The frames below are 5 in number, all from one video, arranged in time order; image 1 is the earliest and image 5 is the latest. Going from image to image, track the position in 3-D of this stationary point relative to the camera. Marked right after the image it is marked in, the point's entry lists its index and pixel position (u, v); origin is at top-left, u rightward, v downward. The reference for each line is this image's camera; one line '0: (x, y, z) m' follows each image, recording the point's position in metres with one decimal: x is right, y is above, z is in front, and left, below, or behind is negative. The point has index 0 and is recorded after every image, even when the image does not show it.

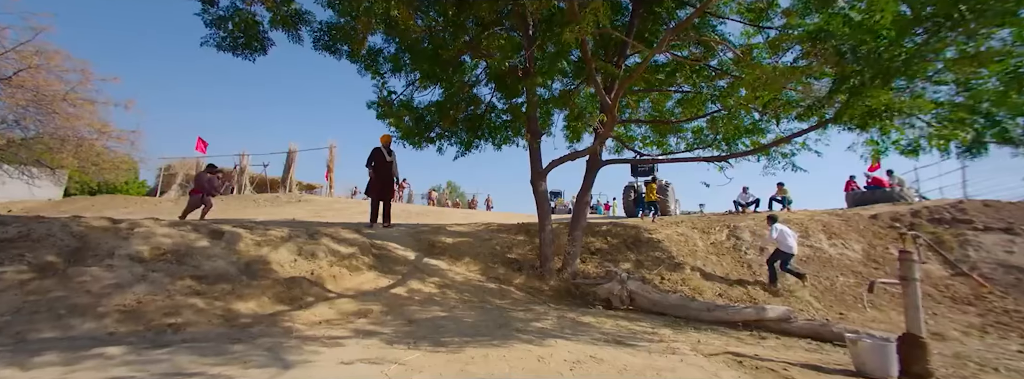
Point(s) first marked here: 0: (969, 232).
0: (+11.5, -1.0, +9.4) m
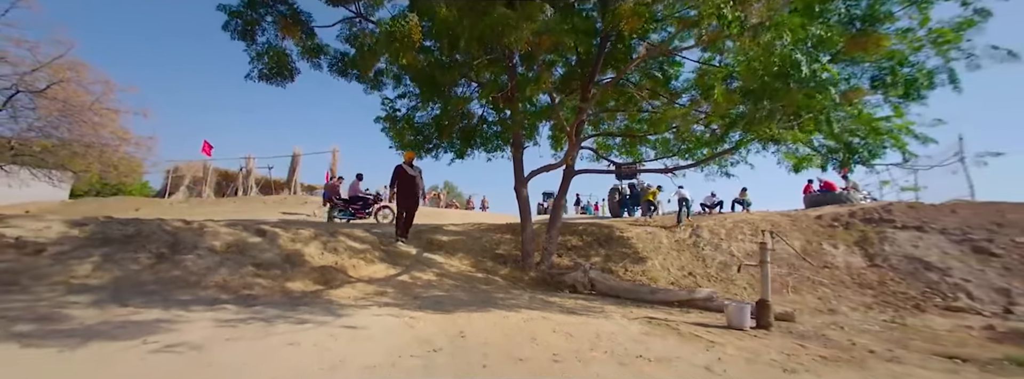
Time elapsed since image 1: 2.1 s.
0: (+11.1, -1.2, +11.1) m
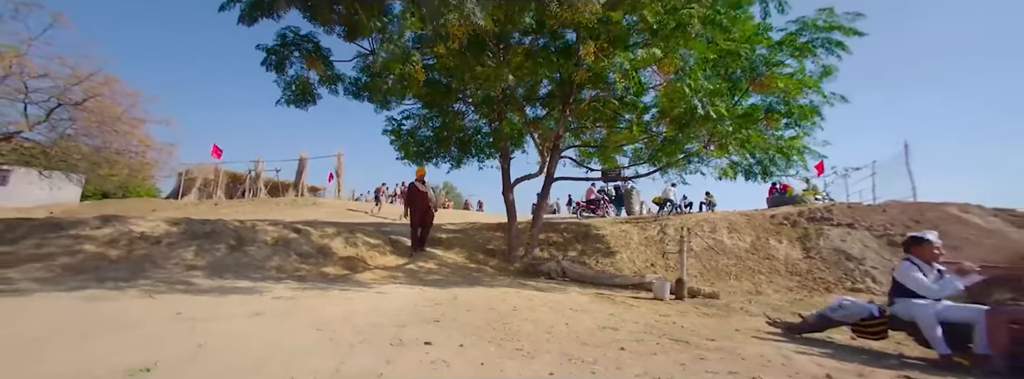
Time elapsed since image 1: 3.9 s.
0: (+10.8, -1.3, +12.9) m
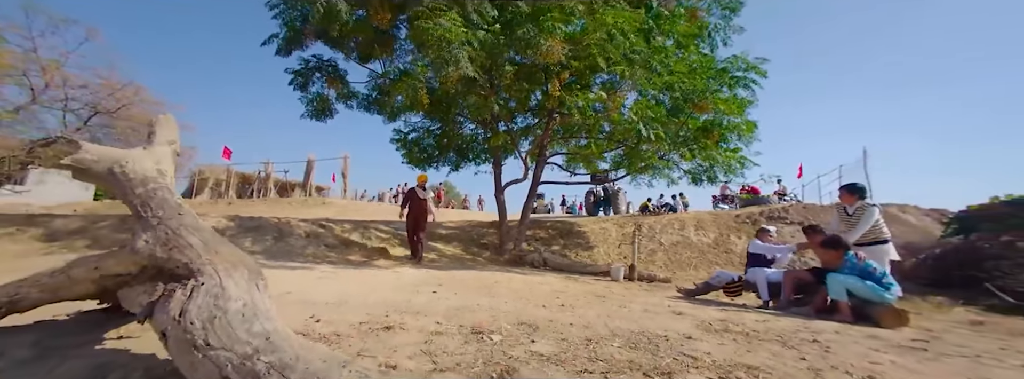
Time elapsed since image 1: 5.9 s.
0: (+10.5, -1.4, +14.6) m
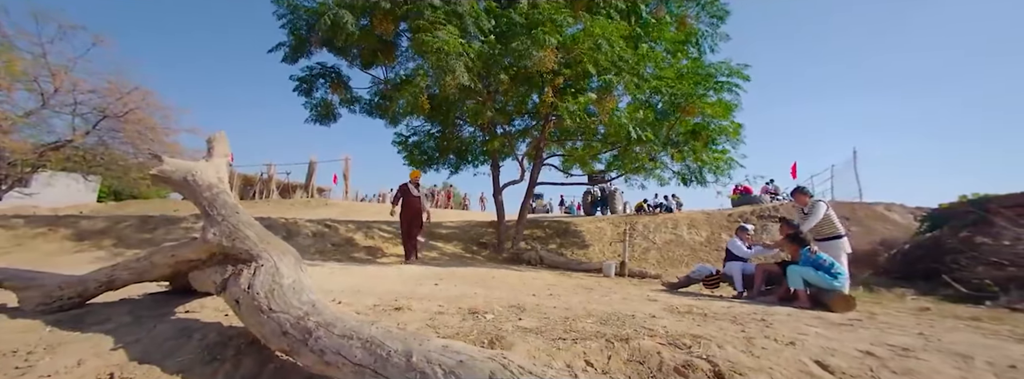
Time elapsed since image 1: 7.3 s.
0: (+10.4, -1.3, +15.1) m
